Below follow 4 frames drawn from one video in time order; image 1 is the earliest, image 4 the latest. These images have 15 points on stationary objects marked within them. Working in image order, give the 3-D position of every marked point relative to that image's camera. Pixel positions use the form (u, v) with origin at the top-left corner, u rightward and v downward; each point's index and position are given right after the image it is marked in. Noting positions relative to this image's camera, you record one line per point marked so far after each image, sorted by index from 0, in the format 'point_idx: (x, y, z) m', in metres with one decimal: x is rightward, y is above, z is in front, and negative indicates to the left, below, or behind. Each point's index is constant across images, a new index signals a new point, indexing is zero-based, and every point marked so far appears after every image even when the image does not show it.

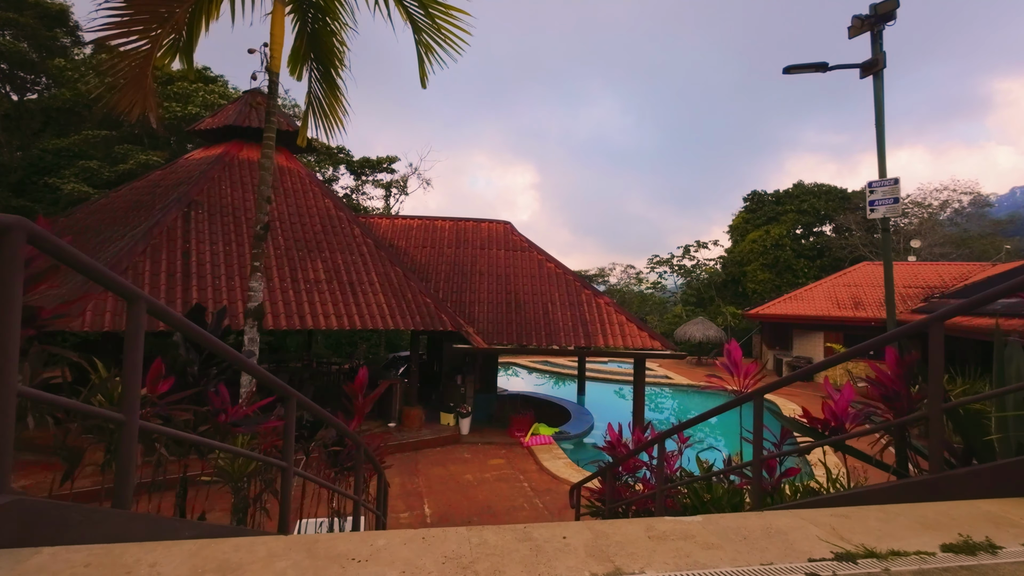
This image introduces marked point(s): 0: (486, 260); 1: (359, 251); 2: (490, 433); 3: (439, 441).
0: (-0.6, +0.7, +11.9) m
1: (-3.2, +0.8, +10.2) m
2: (-0.5, -3.1, +10.4) m
3: (-1.5, -3.0, +9.6) m
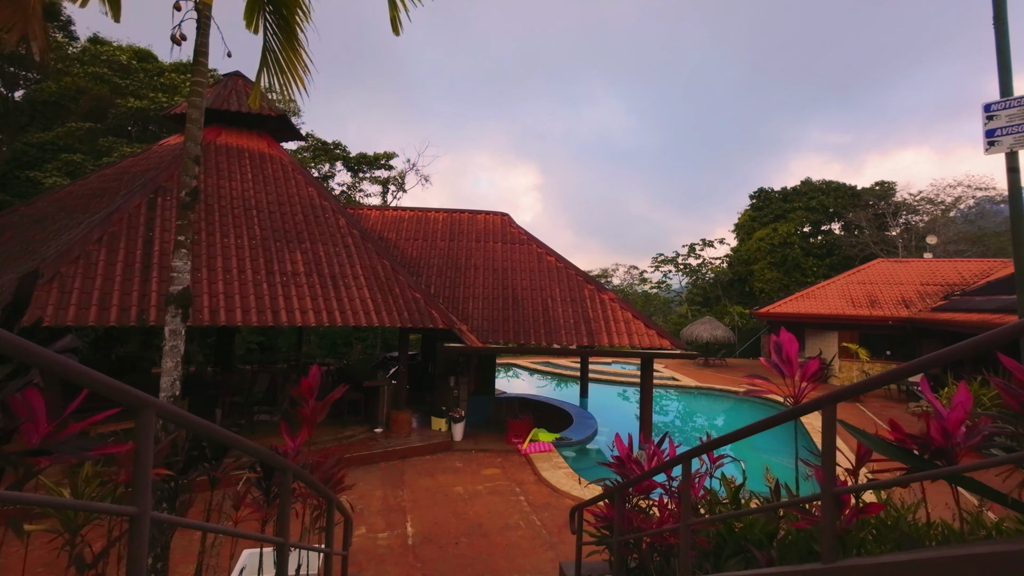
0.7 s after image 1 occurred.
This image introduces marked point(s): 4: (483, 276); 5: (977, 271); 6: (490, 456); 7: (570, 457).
0: (-0.7, +0.8, +11.1) m
1: (-3.3, +0.9, +9.5) m
2: (-0.5, -3.0, +9.6) m
3: (-1.5, -2.9, +8.8) m
4: (-0.6, +0.3, +10.6) m
5: (+18.2, +0.7, +19.1) m
6: (-0.4, -3.0, +8.8) m
7: (+1.2, -3.5, +10.2) m
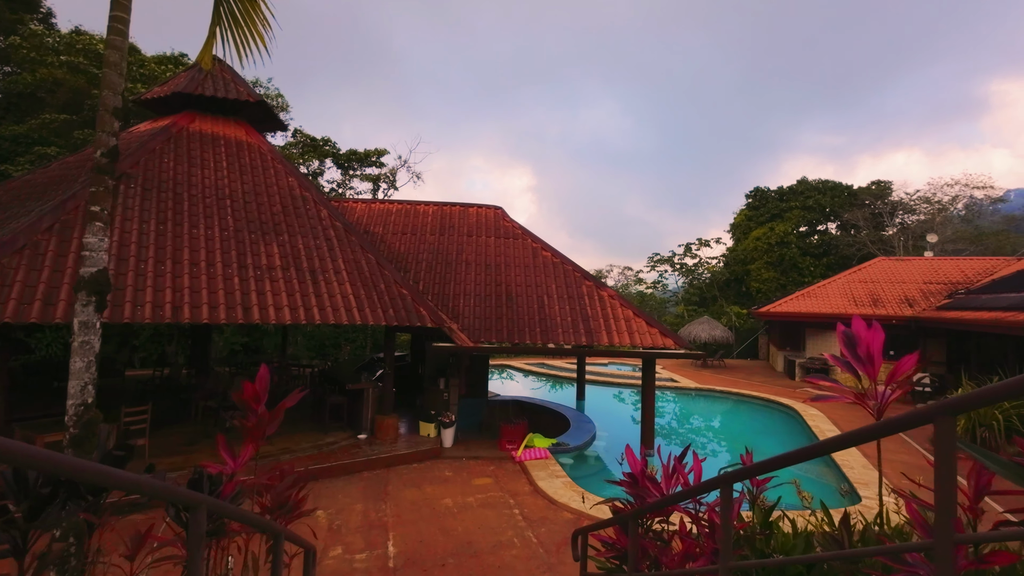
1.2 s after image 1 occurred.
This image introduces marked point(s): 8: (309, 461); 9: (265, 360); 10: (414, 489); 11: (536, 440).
0: (-0.8, +0.9, +10.5) m
1: (-3.4, +1.0, +8.8) m
2: (-0.6, -2.9, +9.0) m
3: (-1.6, -2.8, +8.2) m
4: (-0.8, +0.3, +10.0) m
5: (+18.0, +0.7, +18.7) m
6: (-0.5, -2.9, +8.2) m
7: (+1.1, -3.5, +9.6) m
8: (-3.1, -2.7, +7.5) m
9: (-7.6, -2.2, +14.9) m
10: (-1.4, -2.9, +7.0) m
11: (+0.5, -2.9, +9.2) m
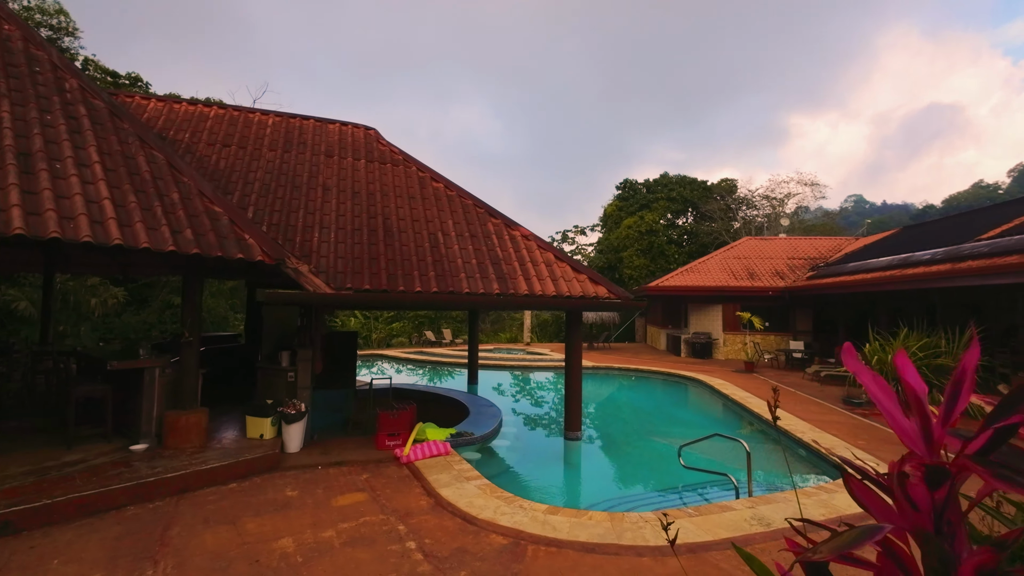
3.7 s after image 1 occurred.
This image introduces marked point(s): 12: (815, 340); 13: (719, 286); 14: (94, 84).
0: (-2.7, +1.8, +7.5) m
1: (-4.8, +1.9, +5.2) m
2: (-2.2, -2.0, +6.1) m
3: (-2.9, -1.9, +5.1) m
4: (-2.5, +1.3, +7.0) m
5: (+13.3, +1.7, +20.3) m
6: (-1.8, -2.0, +5.3) m
7: (-0.6, -2.5, +7.1) m
8: (-4.1, -1.7, +4.0) m
9: (-10.4, -1.3, +10.0) m
10: (-2.4, -2.0, +4.0) m
11: (-1.1, -1.9, +6.6) m
12: (+10.3, -1.8, +16.5) m
13: (+7.5, +0.1, +17.6) m
14: (-5.0, +2.4, +5.8) m
